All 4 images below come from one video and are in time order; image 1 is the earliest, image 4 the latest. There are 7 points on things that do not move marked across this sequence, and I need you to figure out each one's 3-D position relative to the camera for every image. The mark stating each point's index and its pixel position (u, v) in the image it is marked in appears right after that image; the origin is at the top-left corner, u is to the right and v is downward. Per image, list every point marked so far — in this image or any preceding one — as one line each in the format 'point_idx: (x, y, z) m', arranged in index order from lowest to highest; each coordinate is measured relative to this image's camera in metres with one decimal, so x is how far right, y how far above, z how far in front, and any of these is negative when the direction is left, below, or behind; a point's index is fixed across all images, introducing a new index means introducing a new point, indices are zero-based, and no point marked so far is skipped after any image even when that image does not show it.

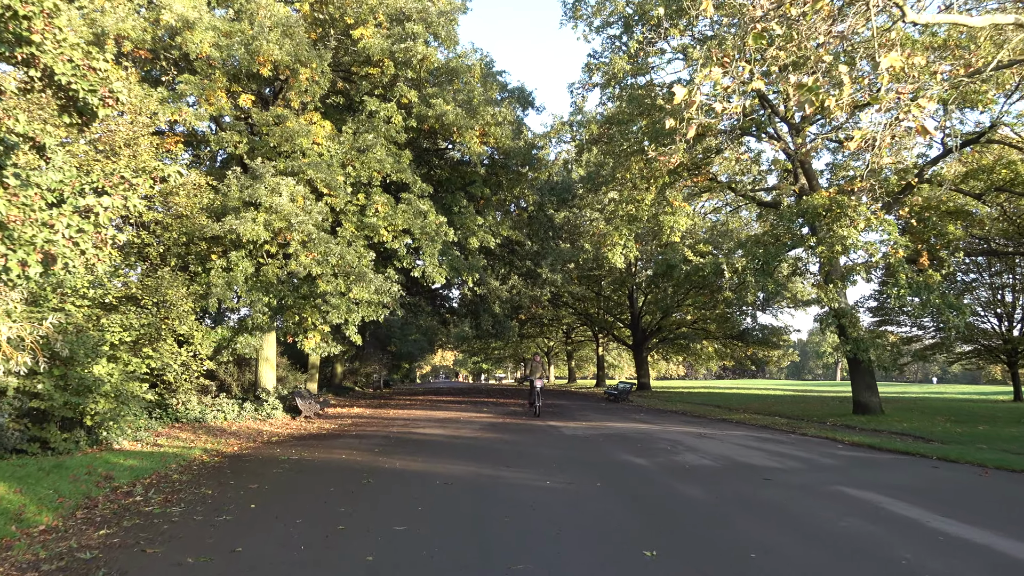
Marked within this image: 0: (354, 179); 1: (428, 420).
0: (-2.6, +1.8, +14.2) m
1: (-1.5, -2.4, +15.7) m
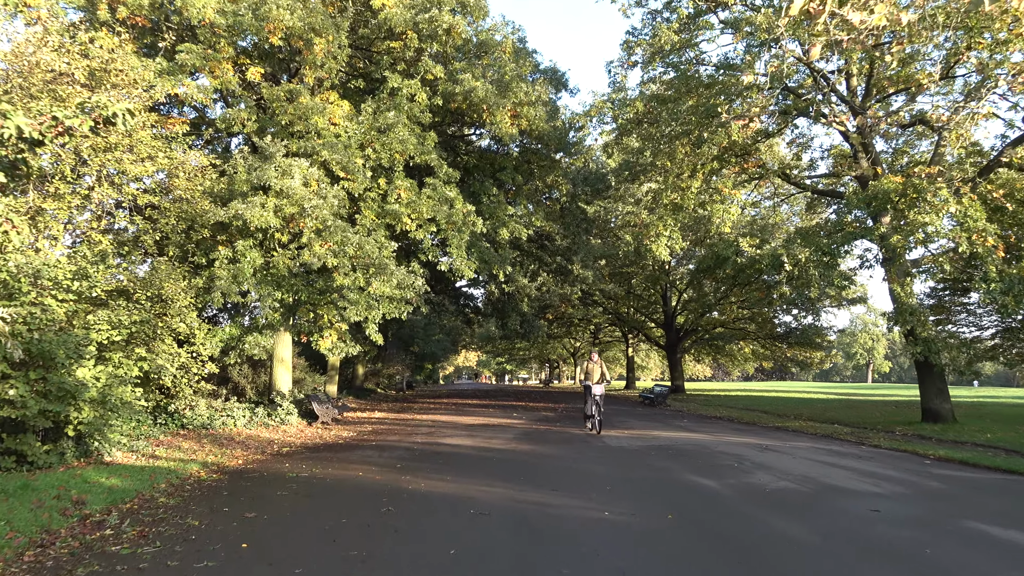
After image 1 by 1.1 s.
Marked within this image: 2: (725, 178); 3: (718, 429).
0: (-2.0, +1.9, +12.9) m
1: (-0.9, -2.3, +14.4) m
2: (+4.0, +2.1, +16.2) m
3: (+3.5, -2.4, +14.8) m
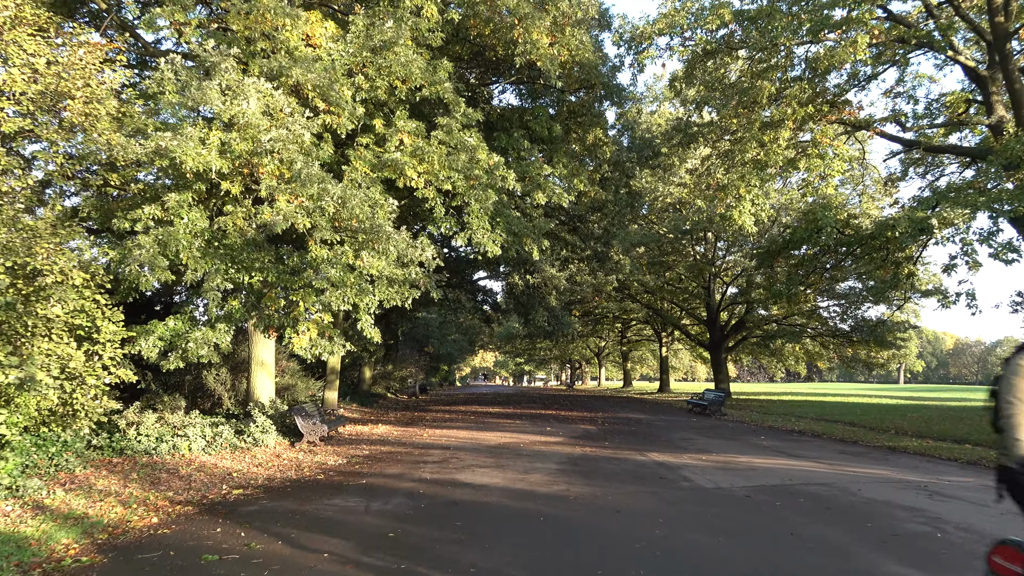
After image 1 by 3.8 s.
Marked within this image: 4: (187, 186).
0: (-1.6, +2.1, +9.5) m
1: (-0.4, -2.1, +11.0) m
2: (+4.5, +2.3, +12.7) m
3: (+4.0, -2.1, +11.3) m
4: (-3.0, +0.9, +7.9) m
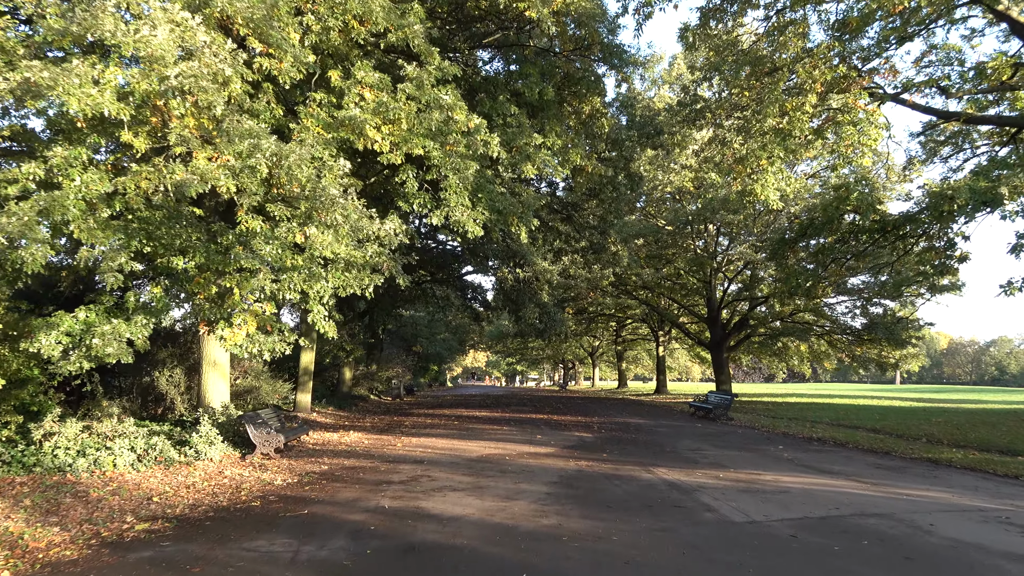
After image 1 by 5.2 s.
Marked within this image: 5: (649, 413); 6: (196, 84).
0: (-1.7, +2.3, +7.8) m
1: (-0.6, -1.9, +9.3) m
2: (+4.3, +2.5, +11.1) m
3: (+3.8, -2.0, +9.7) m
4: (-3.1, +1.1, +6.3) m
5: (+3.0, -2.8, +19.4) m
6: (-2.2, +1.4, +6.1) m
